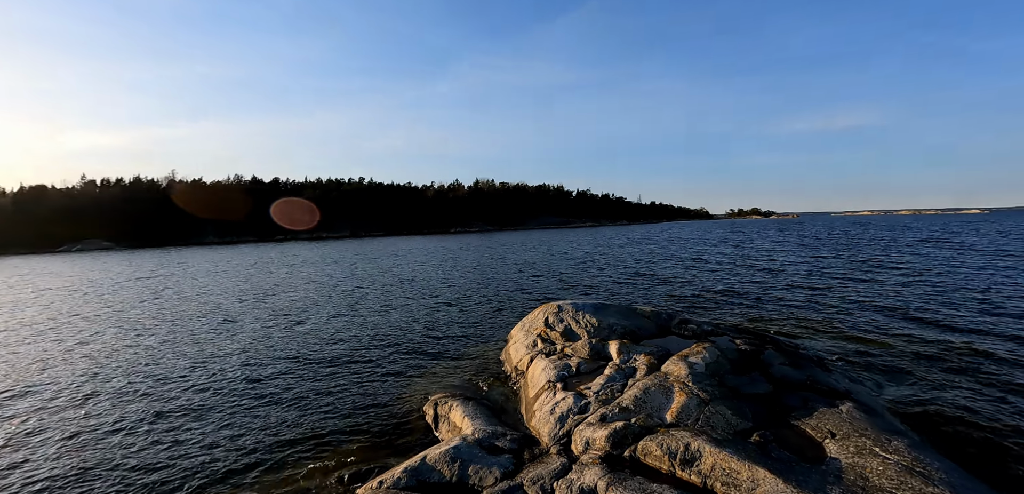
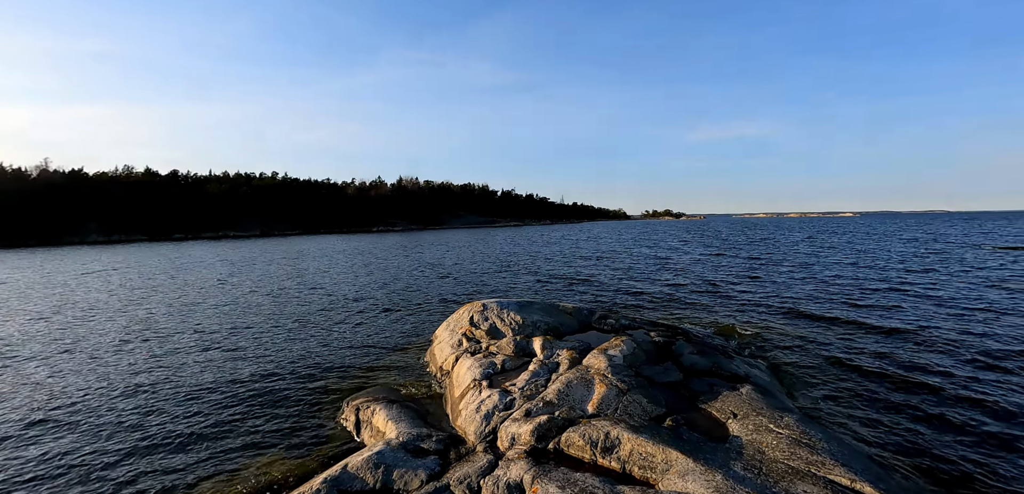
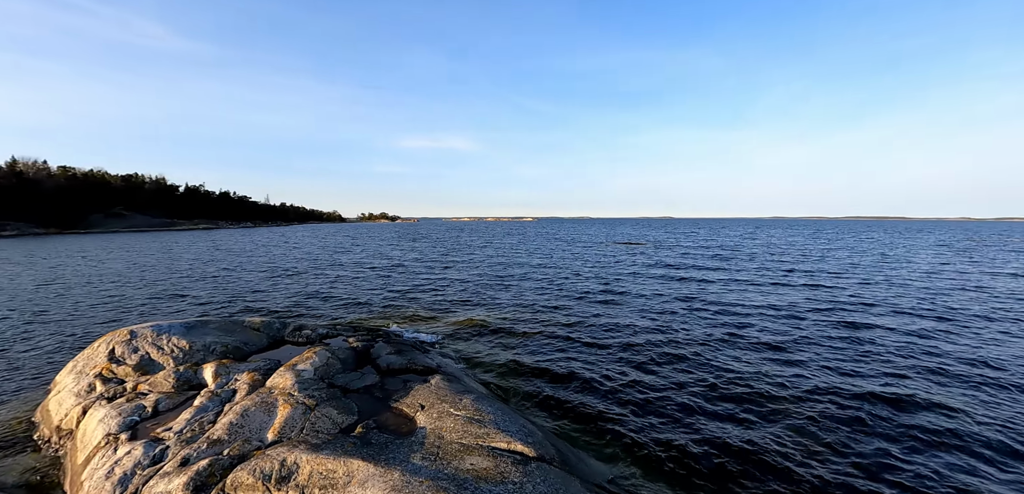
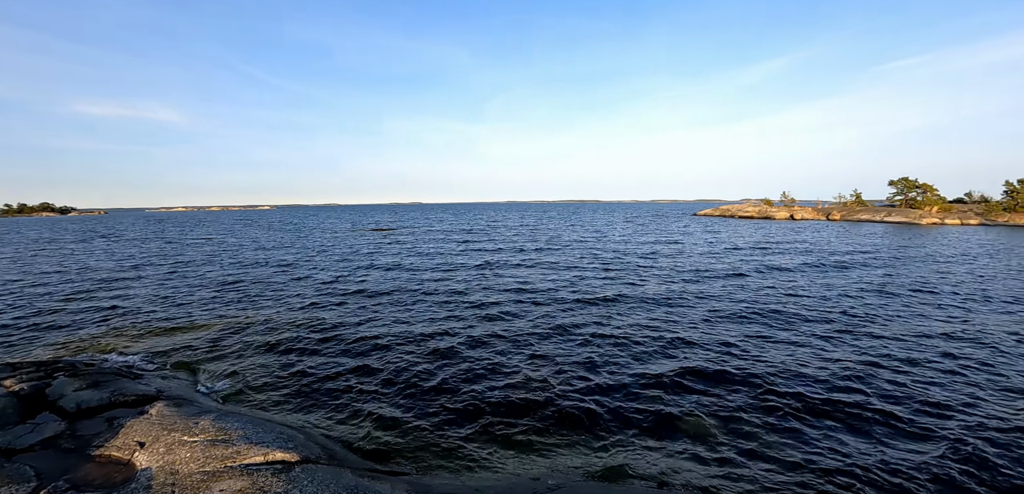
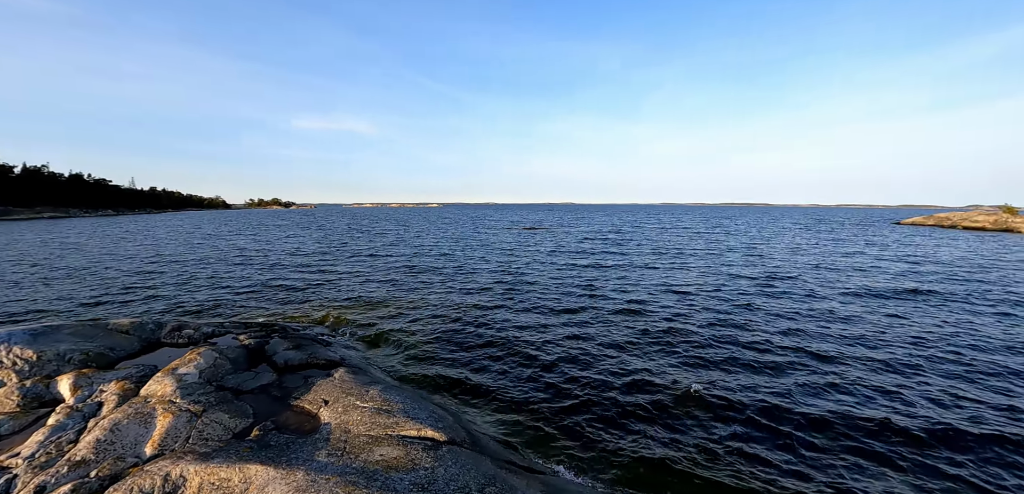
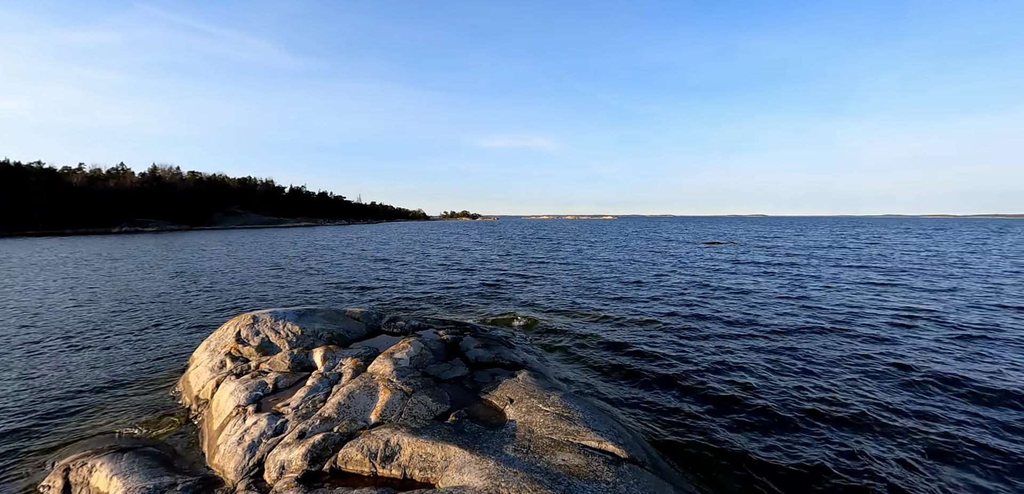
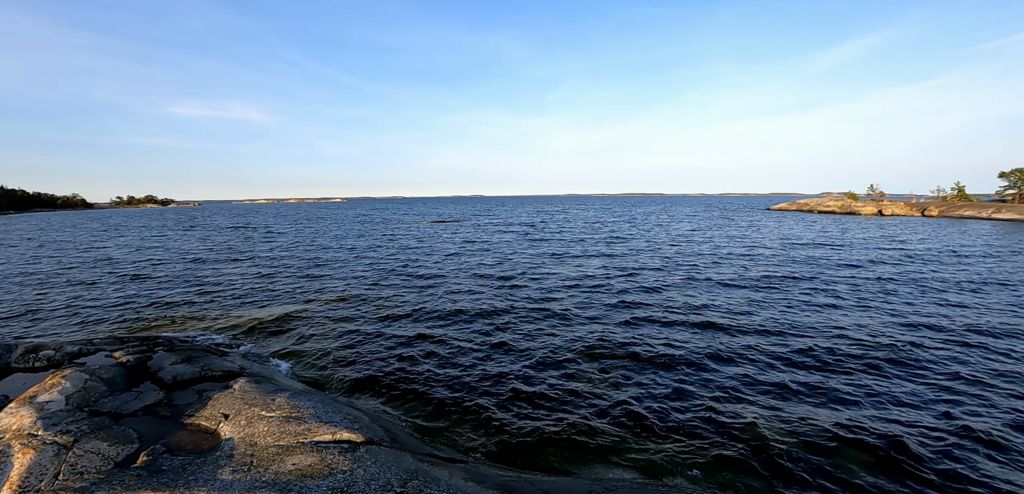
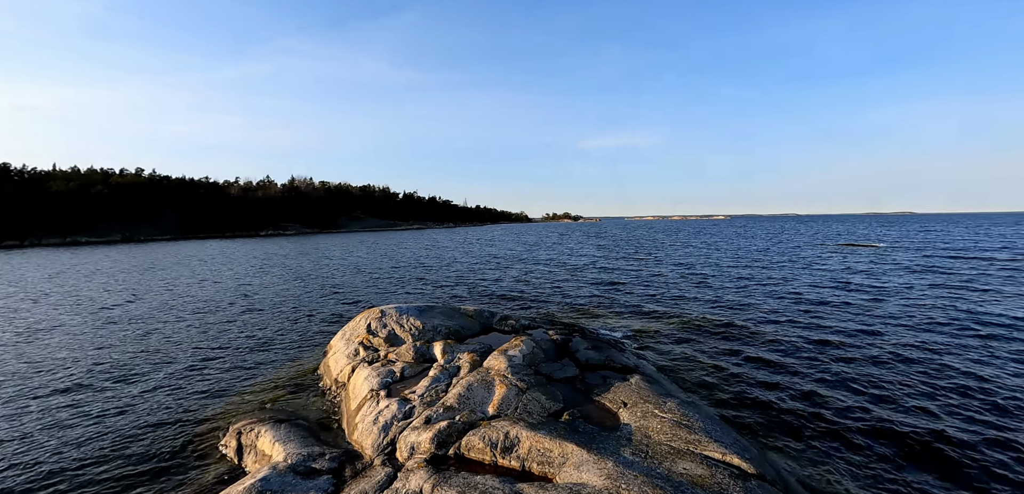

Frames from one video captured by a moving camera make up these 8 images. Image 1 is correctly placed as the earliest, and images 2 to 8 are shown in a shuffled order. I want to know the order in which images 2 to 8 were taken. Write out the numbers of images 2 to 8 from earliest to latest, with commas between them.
2, 8, 6, 3, 5, 7, 4
